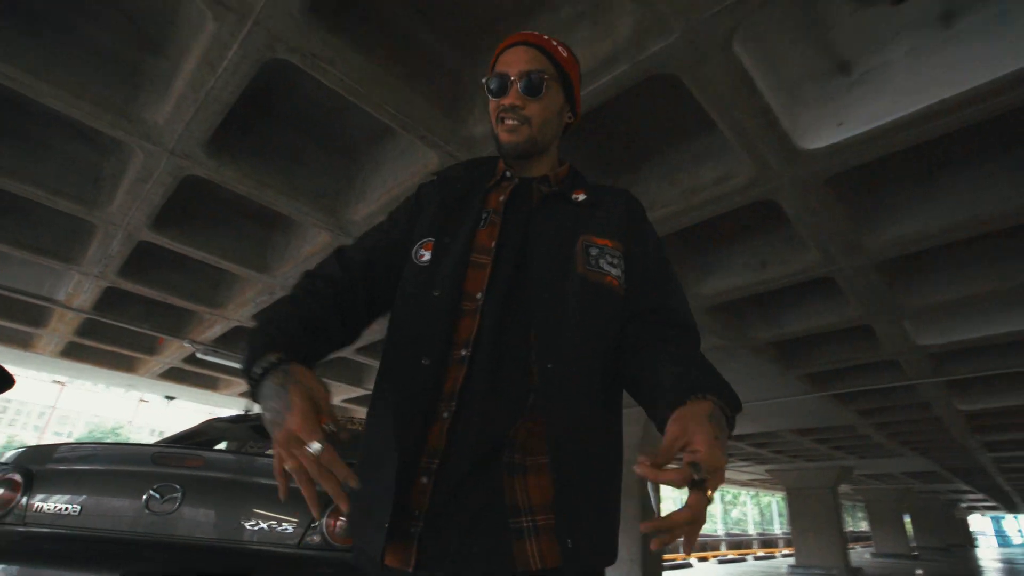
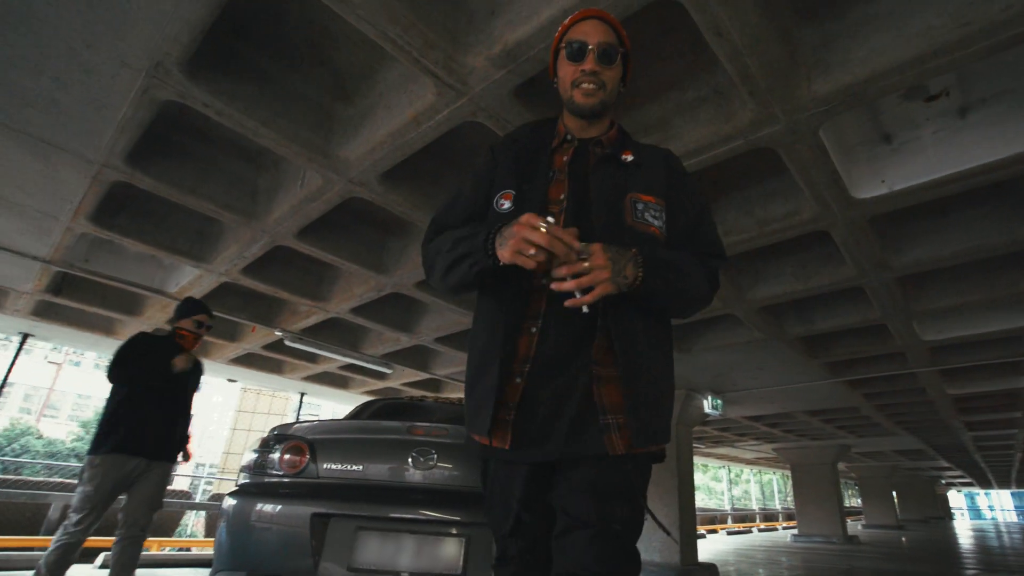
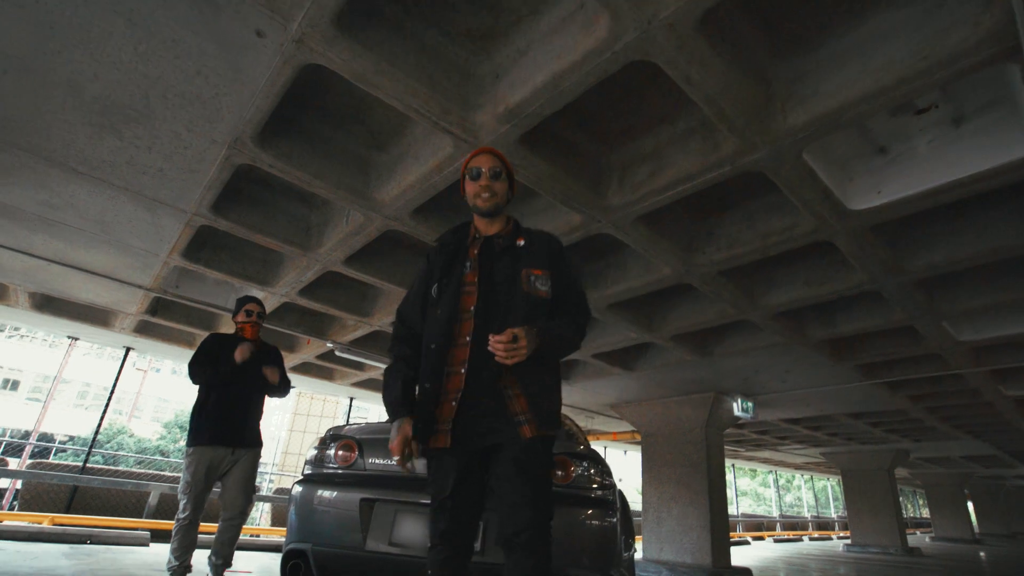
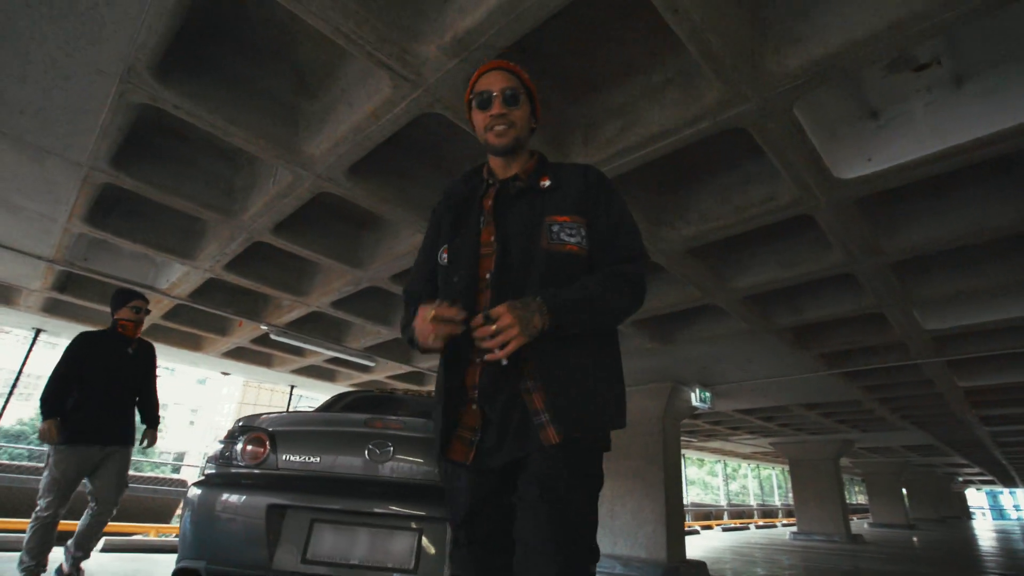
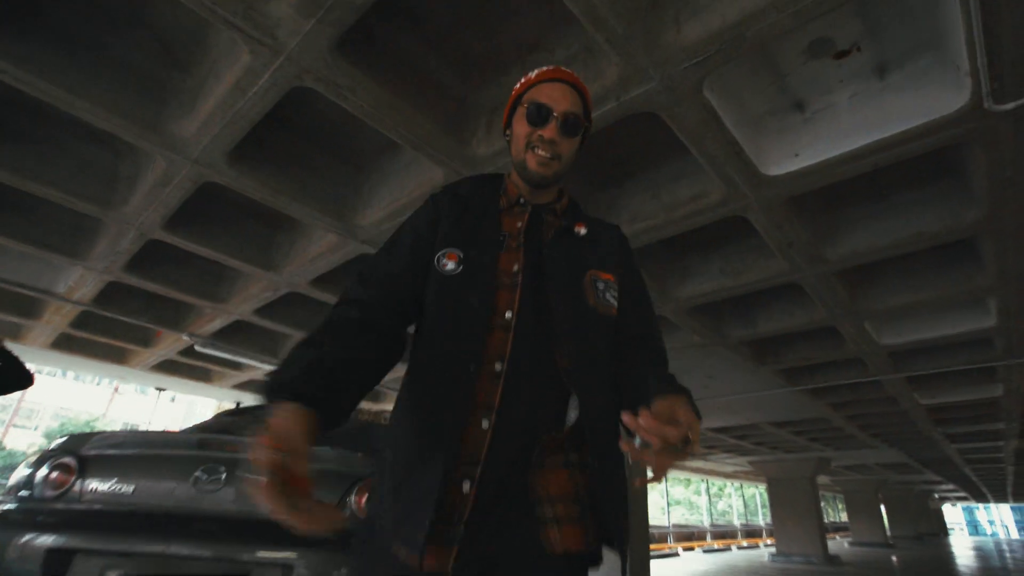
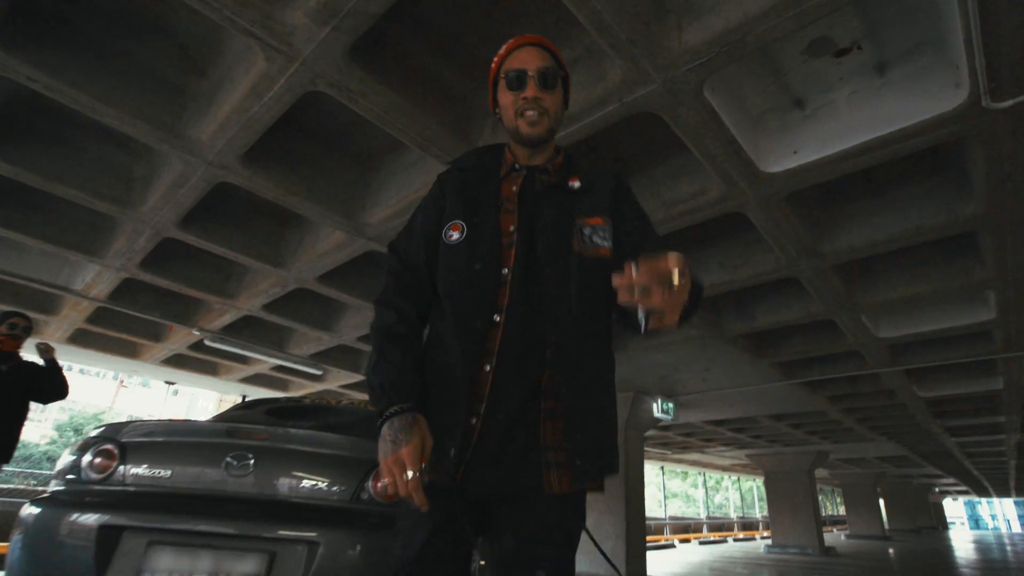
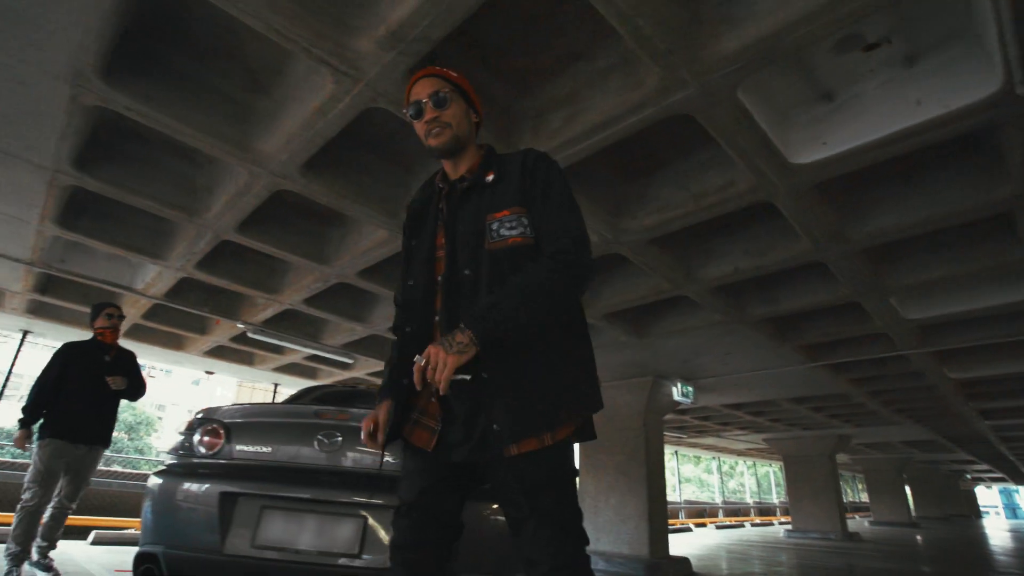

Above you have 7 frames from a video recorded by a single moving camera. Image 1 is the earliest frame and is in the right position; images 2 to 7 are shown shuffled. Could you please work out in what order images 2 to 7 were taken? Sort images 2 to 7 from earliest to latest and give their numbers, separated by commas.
5, 6, 7, 4, 2, 3
